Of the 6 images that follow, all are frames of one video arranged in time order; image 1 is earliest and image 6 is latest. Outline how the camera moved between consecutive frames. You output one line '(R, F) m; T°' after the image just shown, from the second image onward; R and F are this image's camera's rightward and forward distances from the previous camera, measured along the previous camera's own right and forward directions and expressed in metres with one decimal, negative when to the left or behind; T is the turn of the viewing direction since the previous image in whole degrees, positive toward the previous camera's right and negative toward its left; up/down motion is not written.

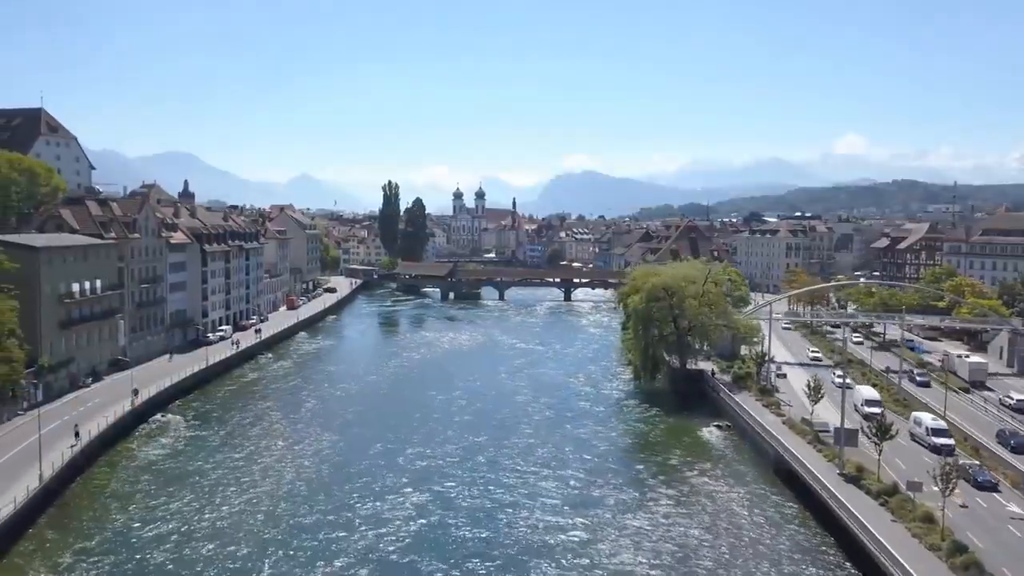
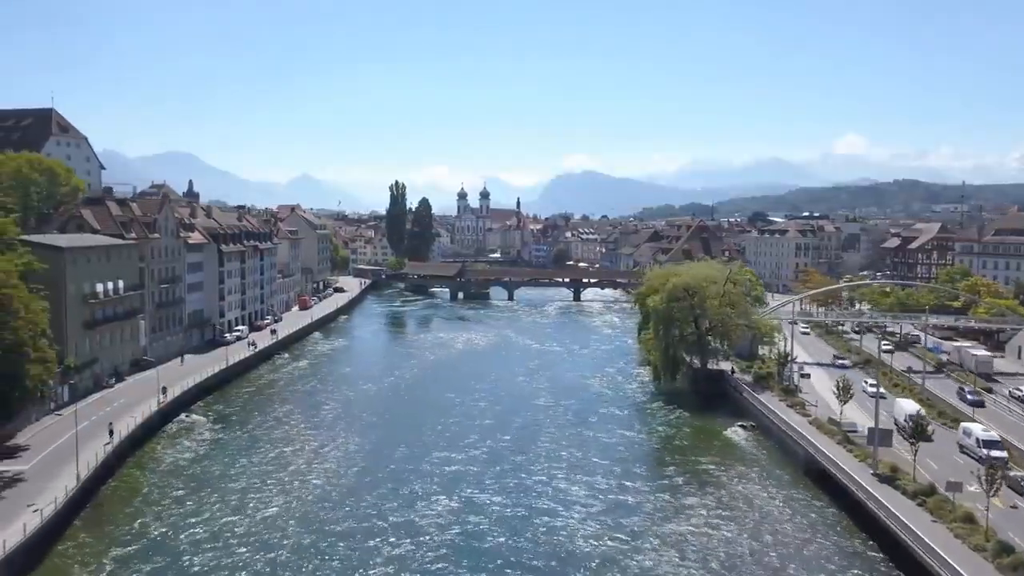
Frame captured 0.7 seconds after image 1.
(-1.2, +0.1) m; 0°
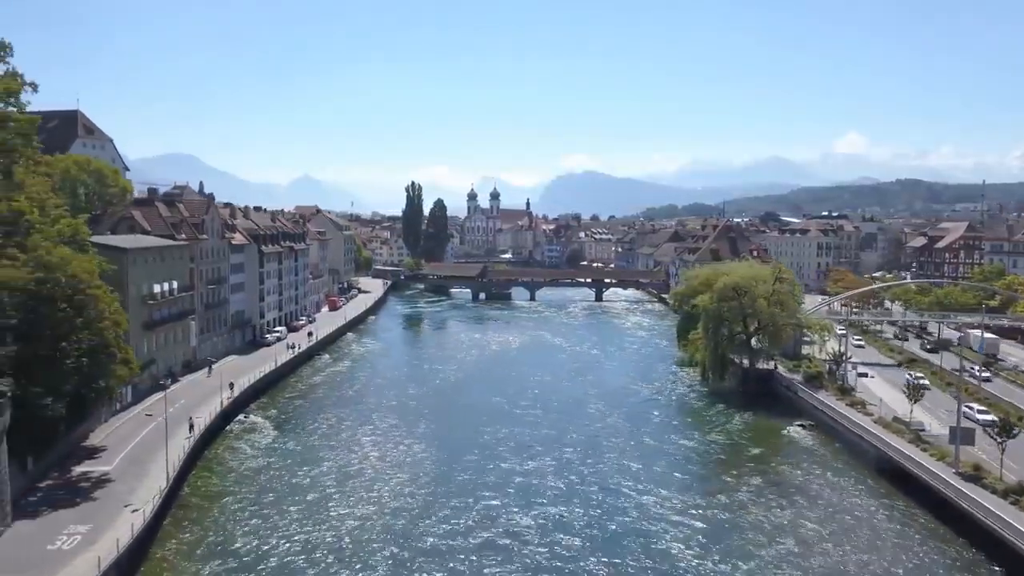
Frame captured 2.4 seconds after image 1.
(-2.9, +0.1) m; 0°
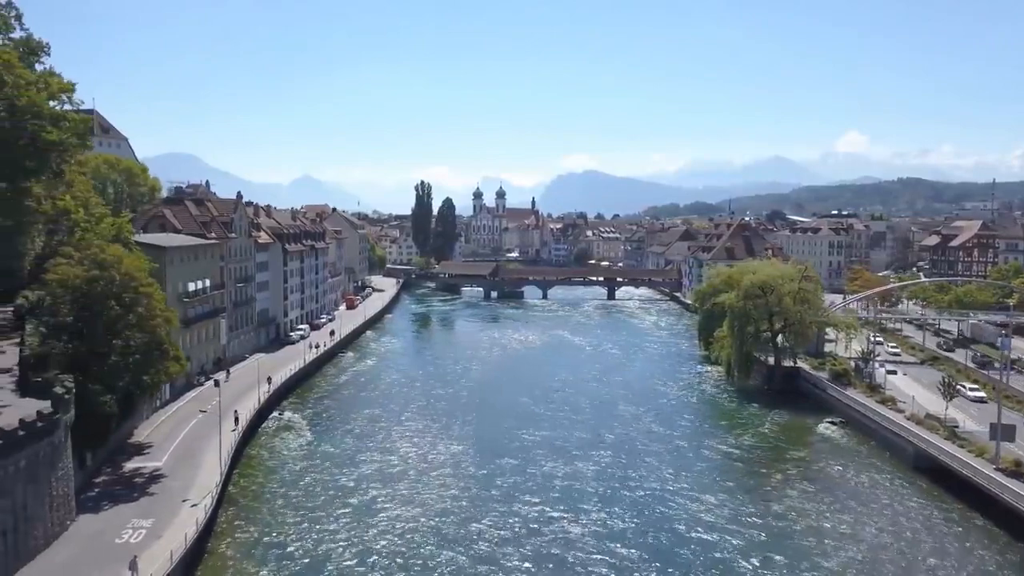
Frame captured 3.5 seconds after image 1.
(-1.6, -0.3) m; 0°
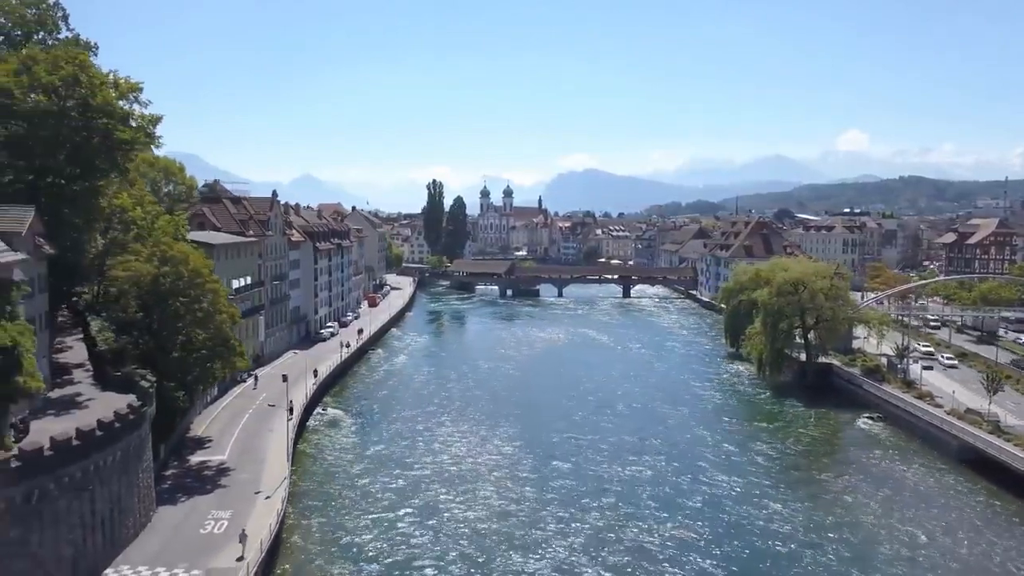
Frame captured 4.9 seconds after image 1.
(-2.0, -0.5) m; 0°
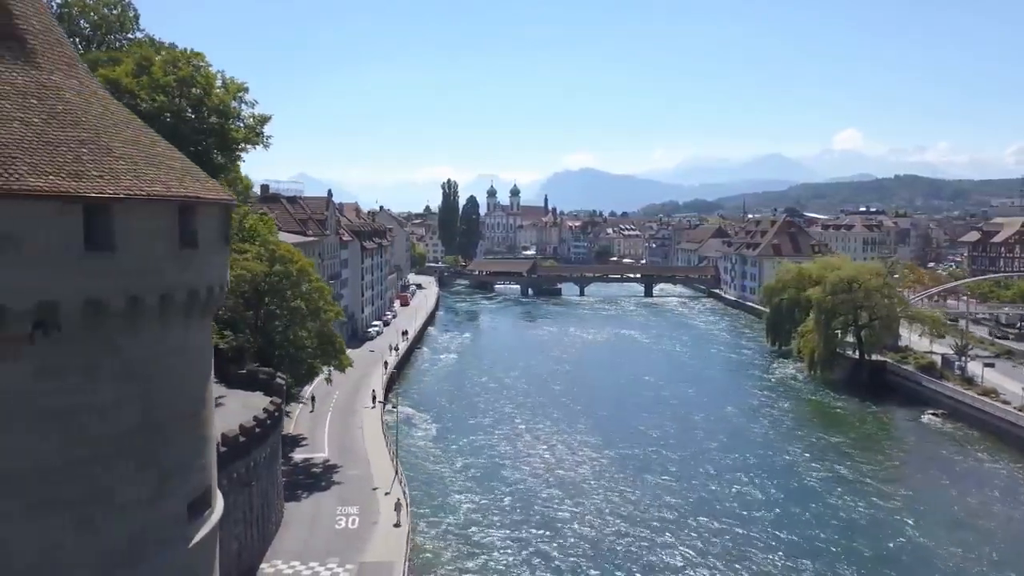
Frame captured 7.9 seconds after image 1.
(-3.7, -0.3) m; 0°
